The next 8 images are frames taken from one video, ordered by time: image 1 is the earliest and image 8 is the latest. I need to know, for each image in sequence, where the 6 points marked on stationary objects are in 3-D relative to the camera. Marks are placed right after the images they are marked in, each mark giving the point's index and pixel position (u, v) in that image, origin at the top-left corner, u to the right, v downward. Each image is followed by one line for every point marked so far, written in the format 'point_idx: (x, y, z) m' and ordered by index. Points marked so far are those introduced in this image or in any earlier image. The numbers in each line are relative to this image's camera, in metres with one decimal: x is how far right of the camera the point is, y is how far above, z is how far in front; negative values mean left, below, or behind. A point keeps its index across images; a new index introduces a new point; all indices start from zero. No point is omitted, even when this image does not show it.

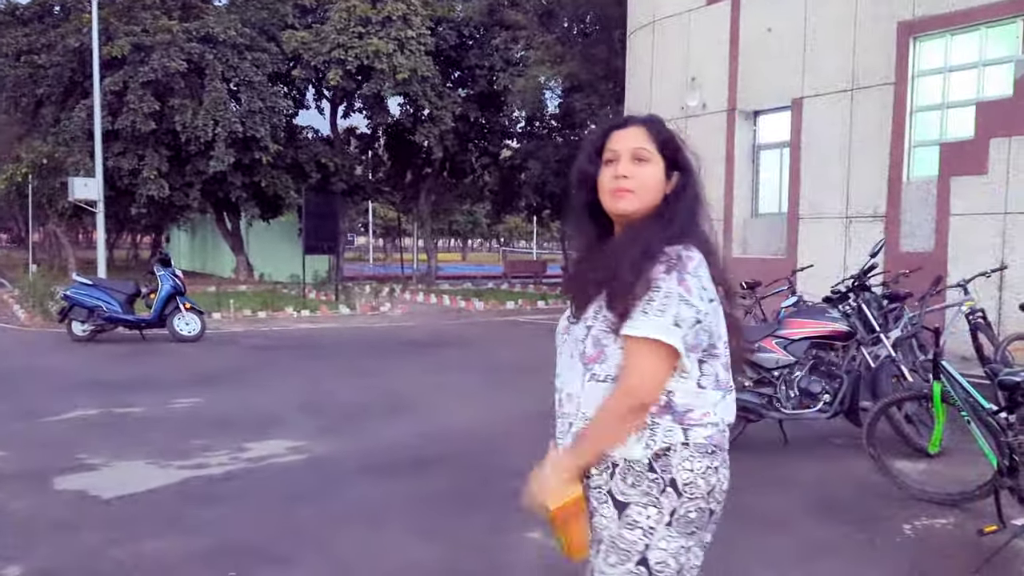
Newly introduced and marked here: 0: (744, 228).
0: (+4.0, +1.0, +14.3) m
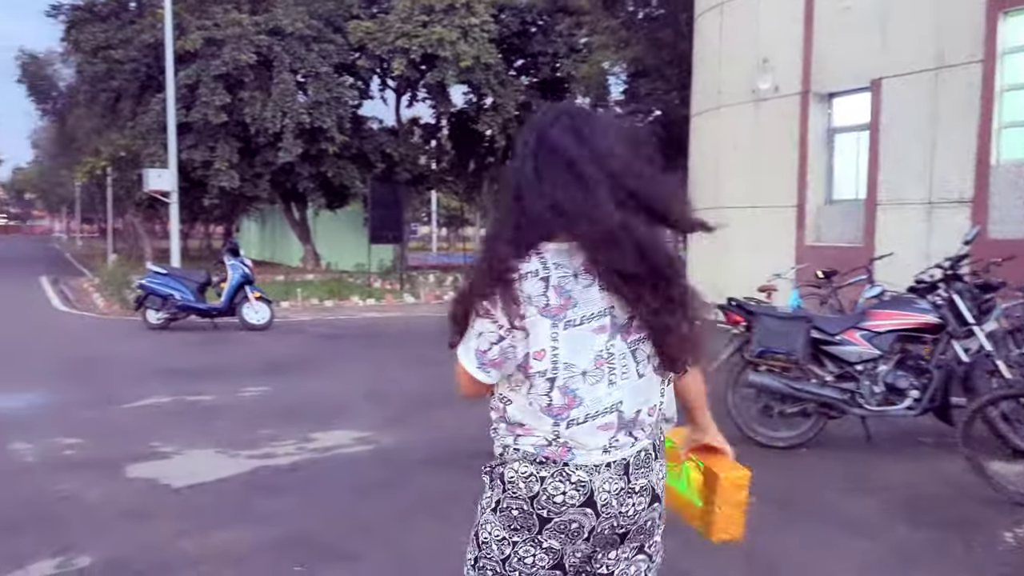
0: (+5.1, +1.2, +13.8) m
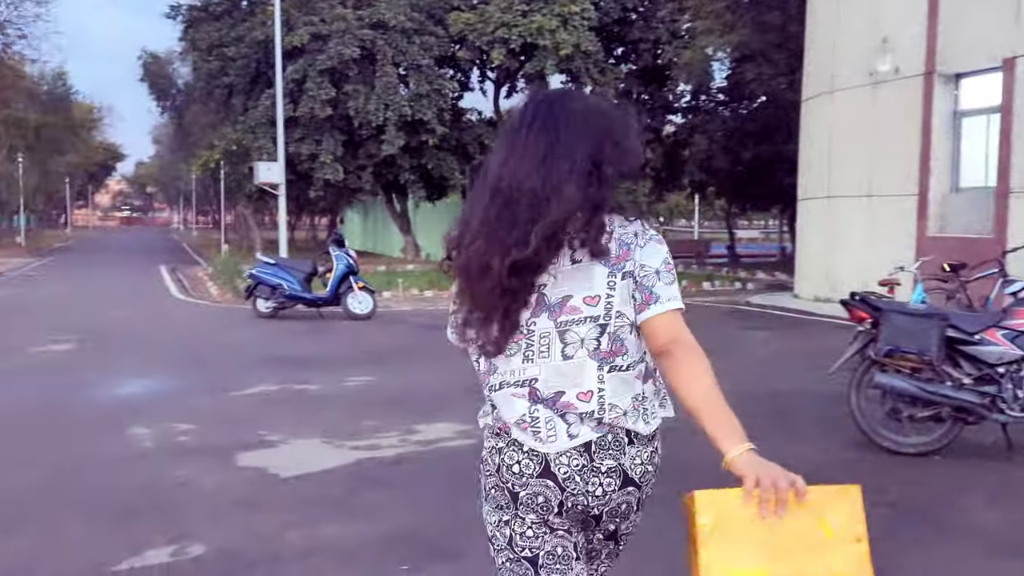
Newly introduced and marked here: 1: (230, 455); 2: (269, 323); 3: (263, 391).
0: (+6.7, +1.3, +13.0) m
1: (-1.8, -1.1, +5.3) m
2: (-3.6, -0.5, +12.3) m
3: (-2.2, -0.9, +7.3) m
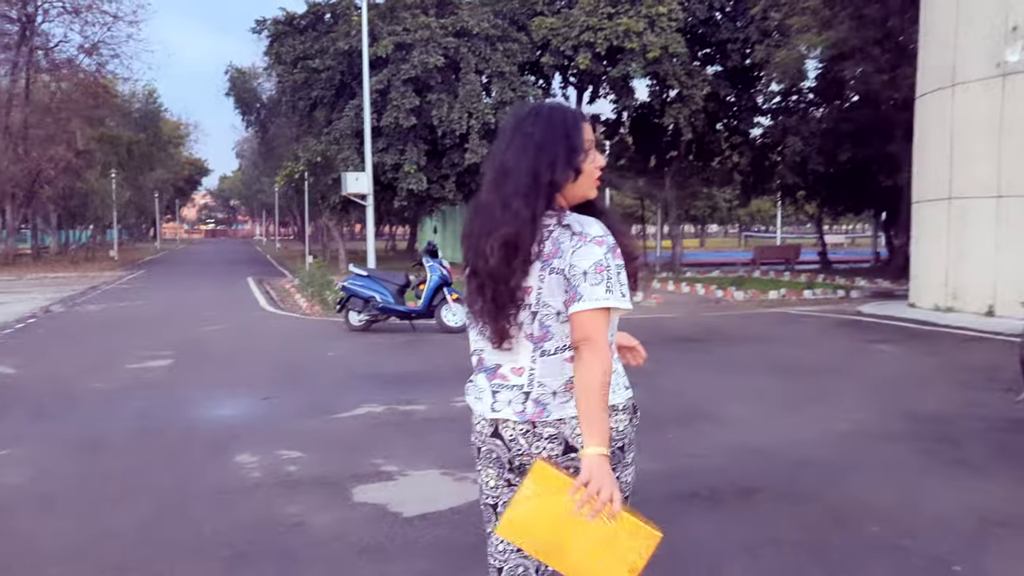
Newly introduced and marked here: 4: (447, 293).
0: (+8.1, +1.2, +11.8) m
1: (-1.0, -1.2, +4.9) m
2: (-2.2, -0.7, +12.0) m
3: (-1.2, -1.0, +6.9) m
4: (-1.0, -0.1, +12.4) m
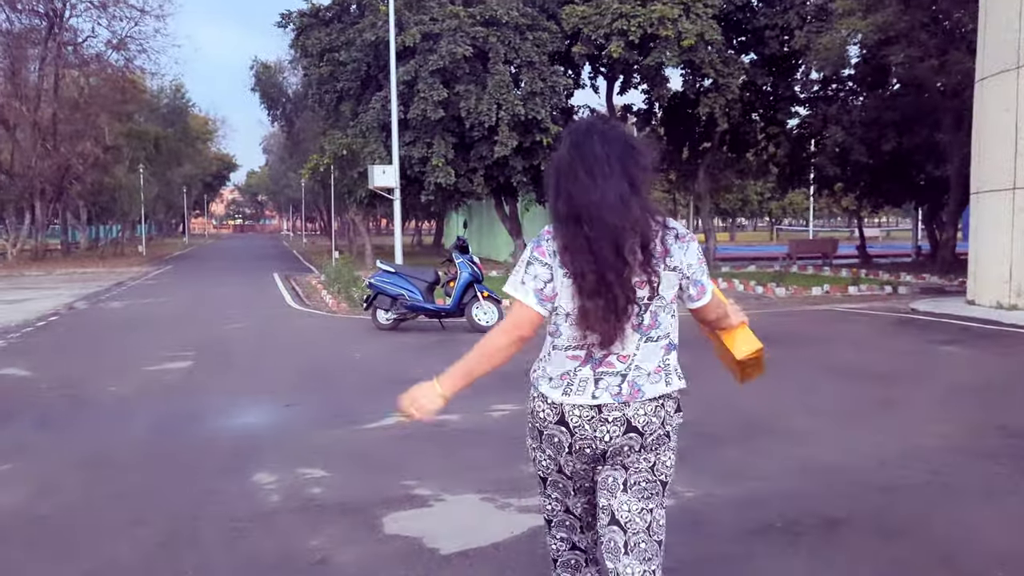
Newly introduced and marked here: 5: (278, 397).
0: (+8.6, +1.2, +11.0) m
1: (-0.7, -1.2, +4.3) m
2: (-1.7, -0.7, +11.5) m
3: (-0.9, -1.0, +6.3) m
4: (-0.5, 0.0, +11.8) m
5: (-2.1, -1.0, +7.5) m
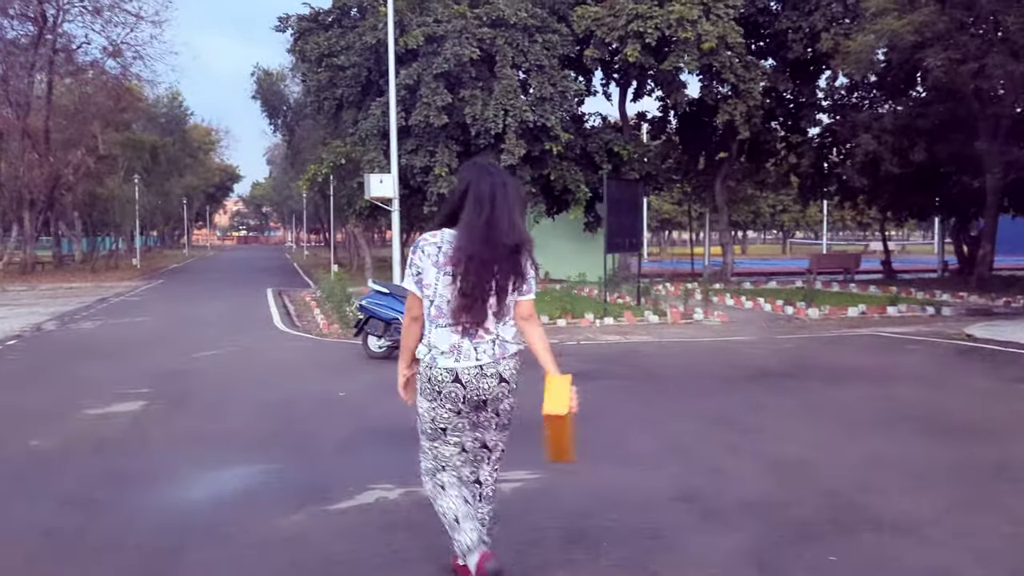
0: (+8.7, +0.9, +9.5) m
1: (-0.6, -1.4, +2.9) m
2: (-1.5, -1.0, +10.1) m
3: (-0.8, -1.2, +4.9) m
4: (-0.3, -0.3, +10.4) m
5: (-2.0, -1.2, +6.0) m
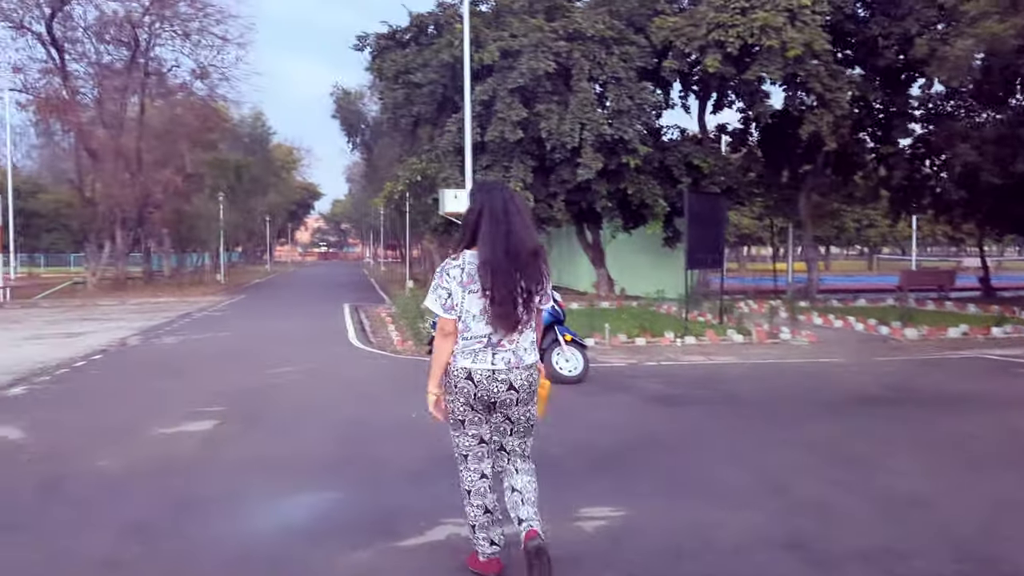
0: (+9.5, +0.7, +8.3) m
1: (-0.4, -1.4, +2.5) m
2: (-0.6, -1.2, +9.8) m
3: (-0.3, -1.4, +4.6) m
4: (+0.6, -0.5, +10.0) m
5: (-1.4, -1.3, +5.8) m
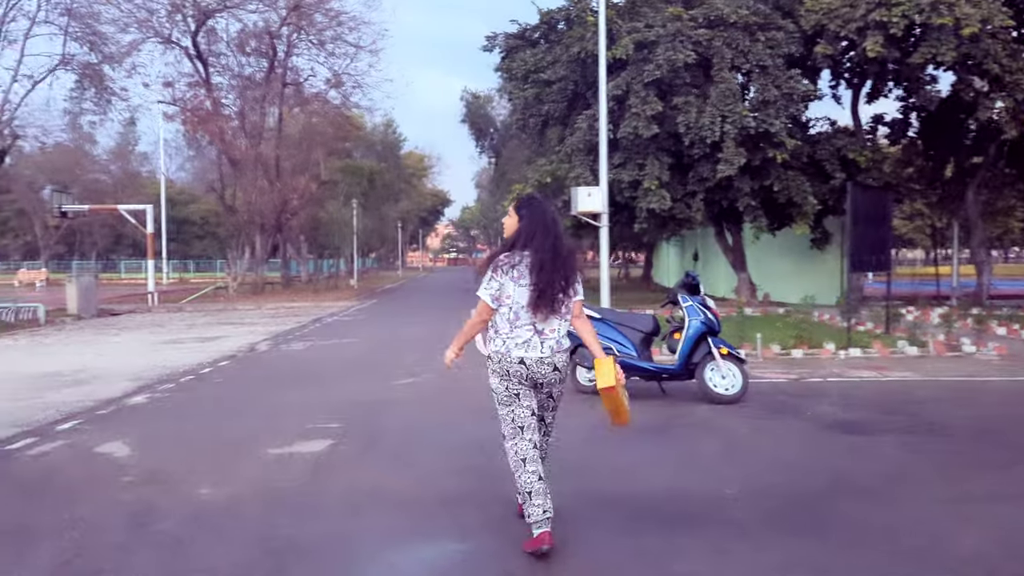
0: (+10.7, +0.6, +5.8) m
1: (0.0, -1.4, +1.5) m
2: (+0.9, -1.2, +8.8) m
3: (+0.4, -1.4, +3.5) m
4: (+2.1, -0.6, +8.8) m
5: (-0.5, -1.4, +4.9) m
